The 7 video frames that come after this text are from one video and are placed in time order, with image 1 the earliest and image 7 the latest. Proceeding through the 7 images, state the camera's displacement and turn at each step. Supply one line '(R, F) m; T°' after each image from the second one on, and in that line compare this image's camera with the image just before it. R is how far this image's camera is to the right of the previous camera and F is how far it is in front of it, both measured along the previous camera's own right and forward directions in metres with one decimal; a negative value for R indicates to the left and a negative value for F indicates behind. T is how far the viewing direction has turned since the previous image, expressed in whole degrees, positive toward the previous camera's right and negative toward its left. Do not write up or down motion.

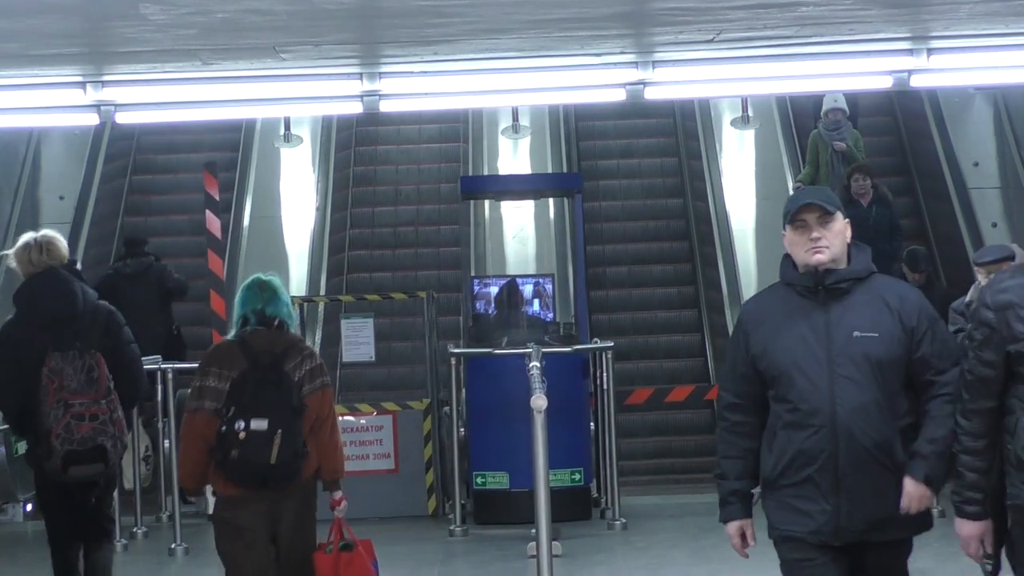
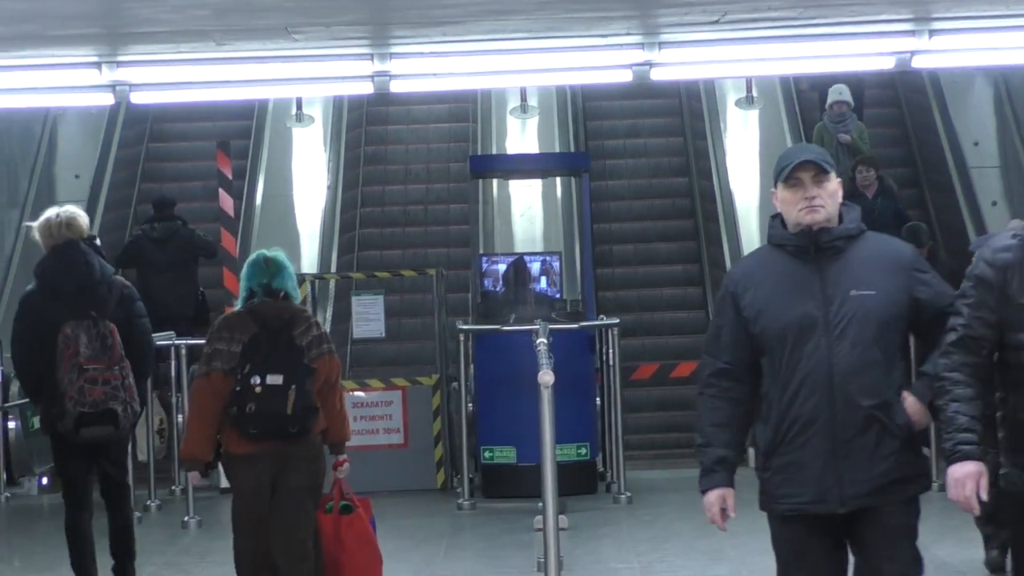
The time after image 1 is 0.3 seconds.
(0.0, -0.1) m; 0°
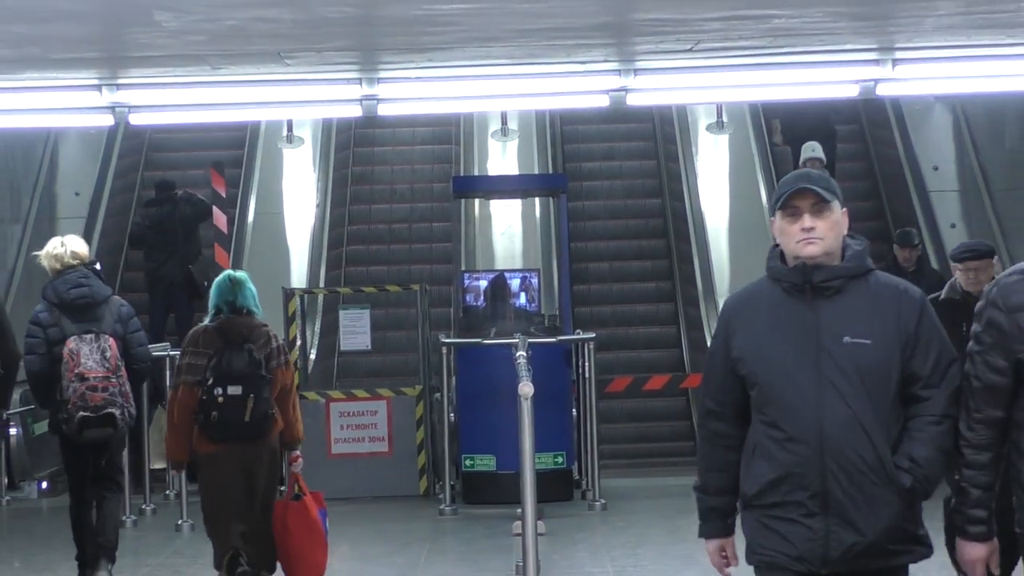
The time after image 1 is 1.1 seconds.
(+0.1, -0.3) m; 0°
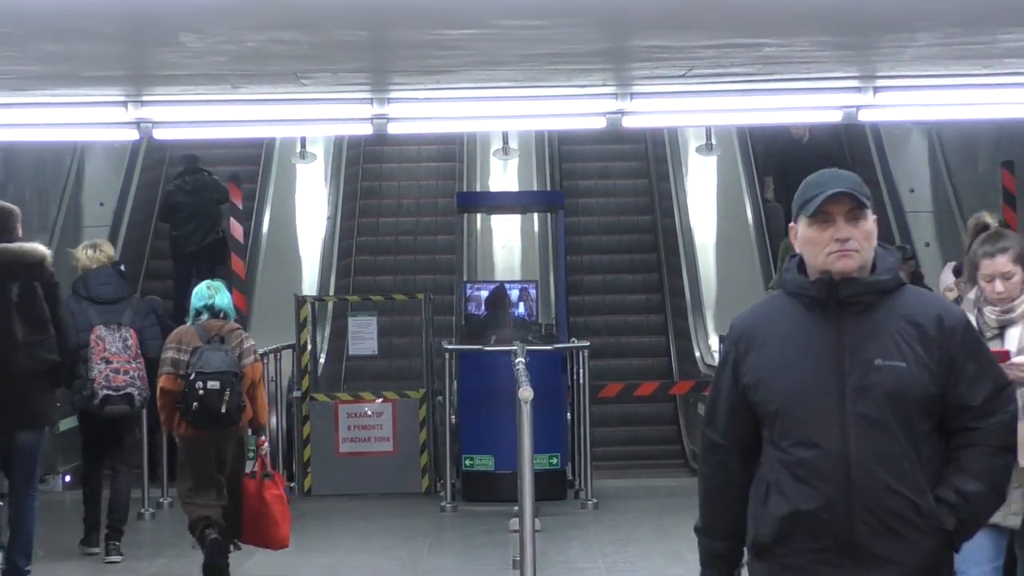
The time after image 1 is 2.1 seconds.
(0.0, -0.4) m; 0°
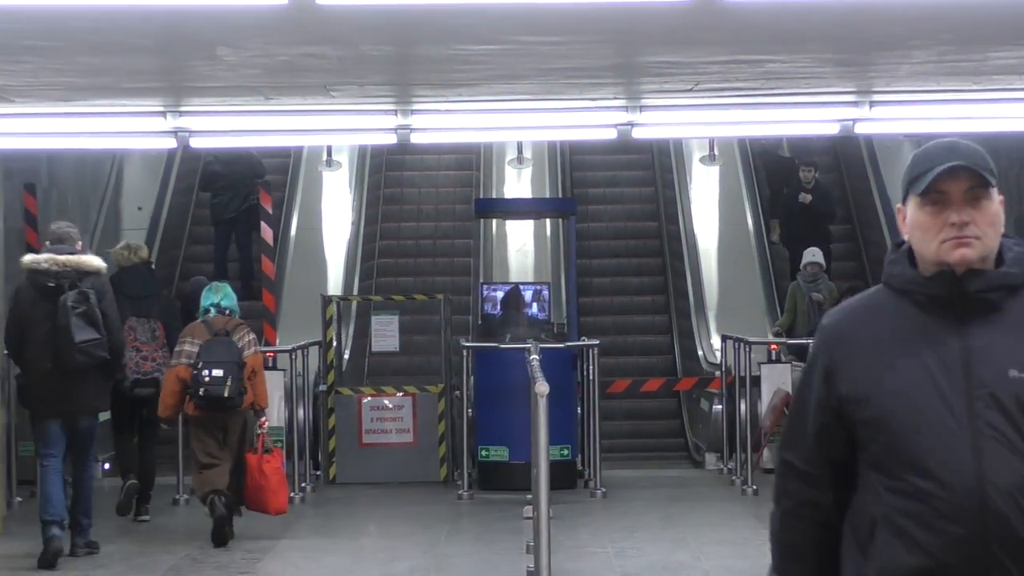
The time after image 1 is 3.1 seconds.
(0.0, -0.4) m; -1°
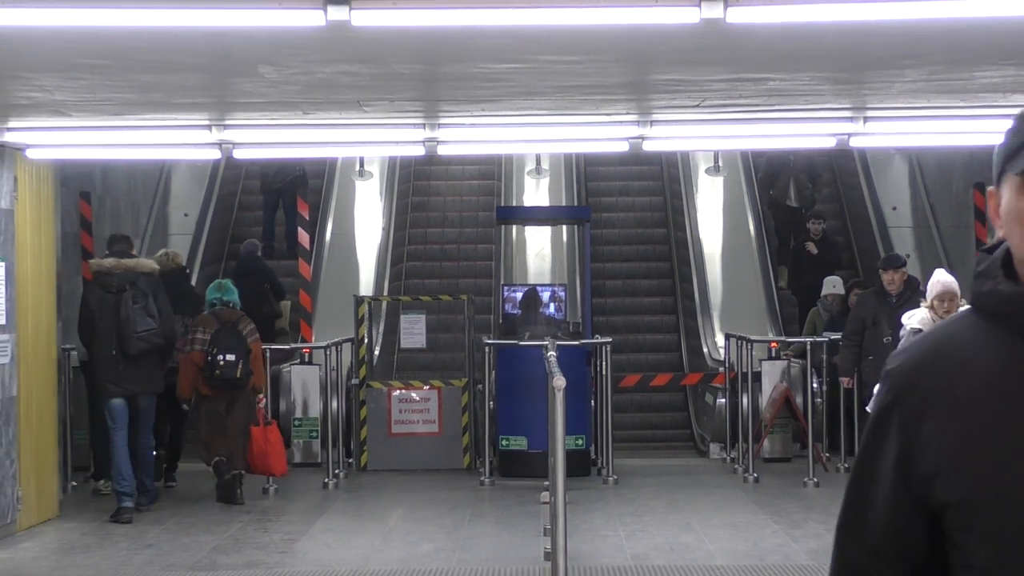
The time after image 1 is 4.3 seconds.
(0.0, -0.6) m; -1°
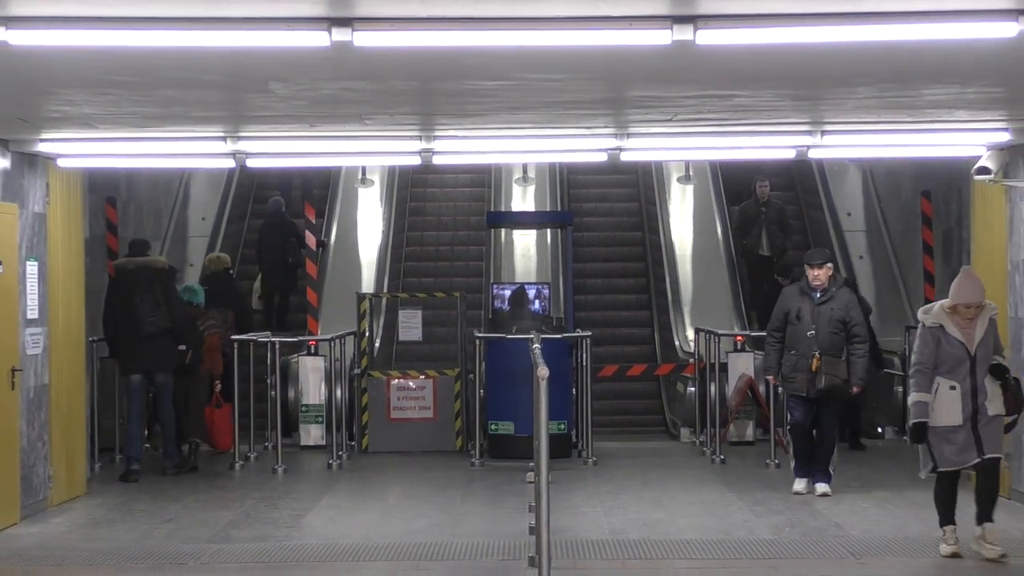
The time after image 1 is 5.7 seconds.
(+0.1, -0.7) m; 0°
